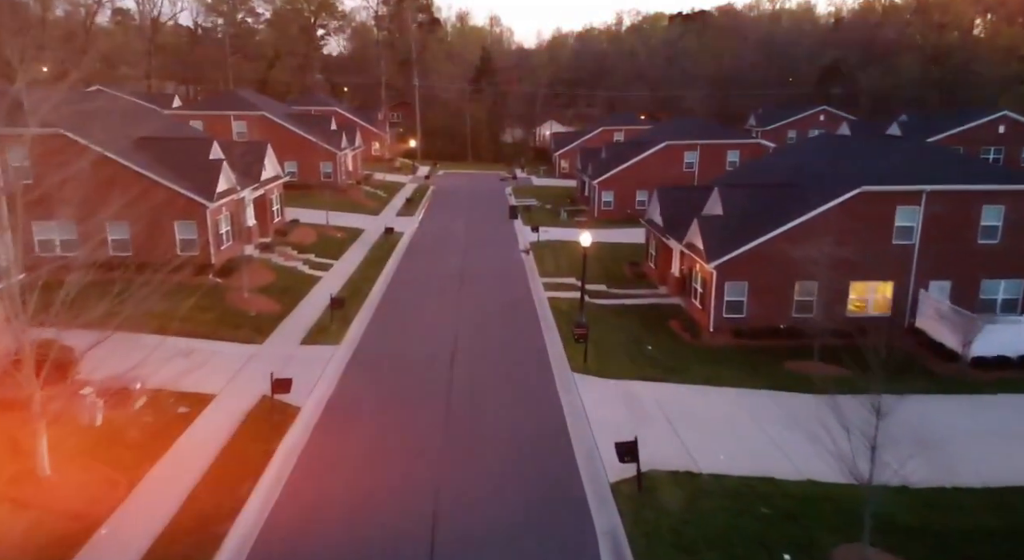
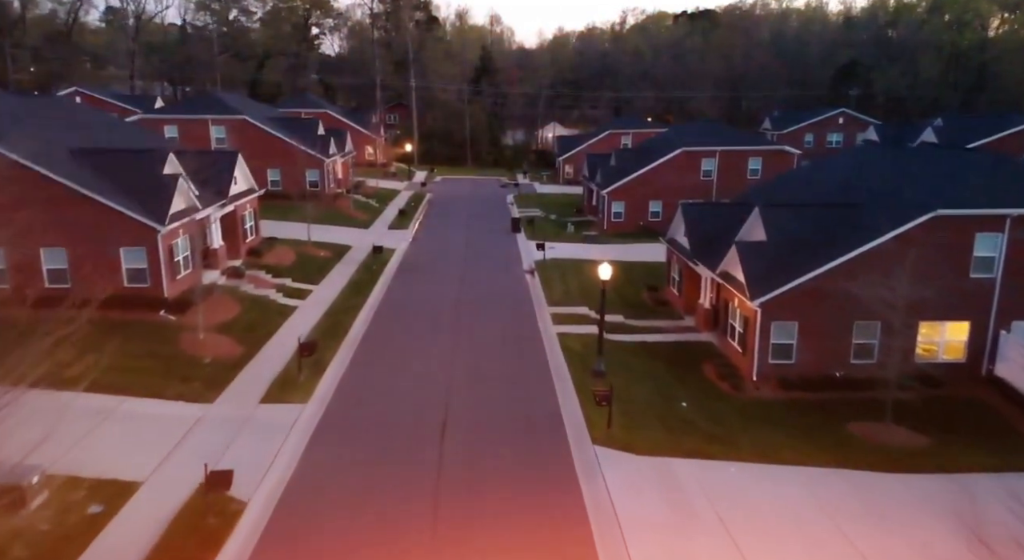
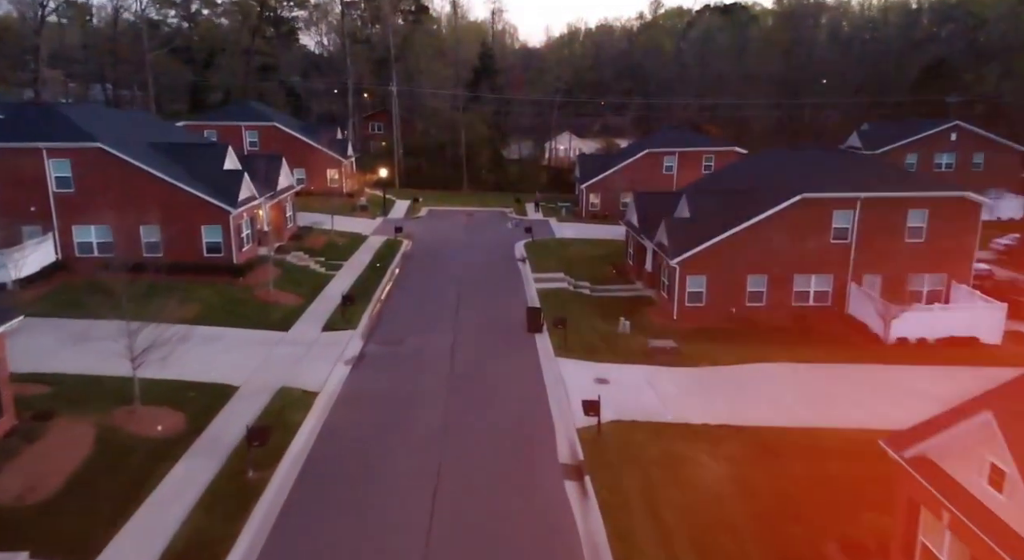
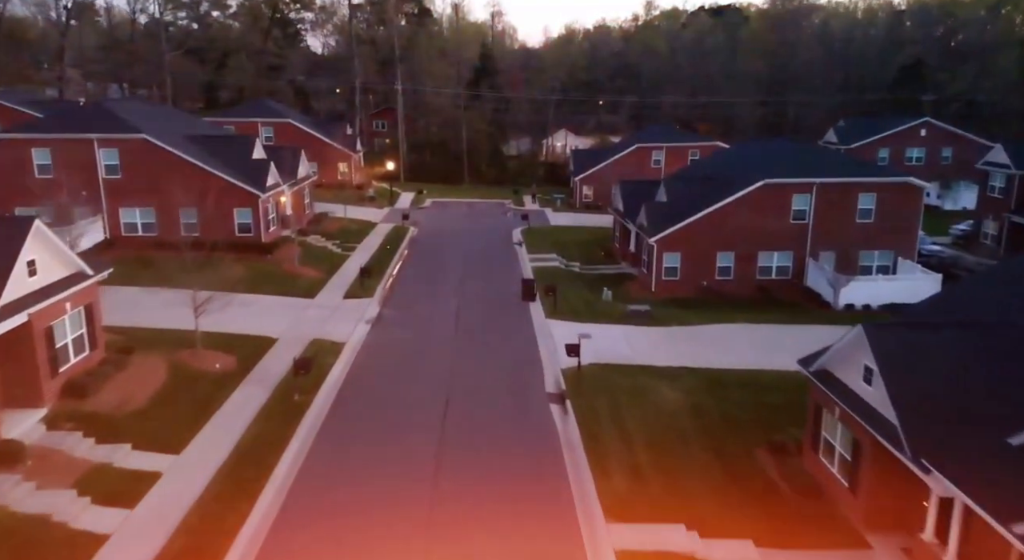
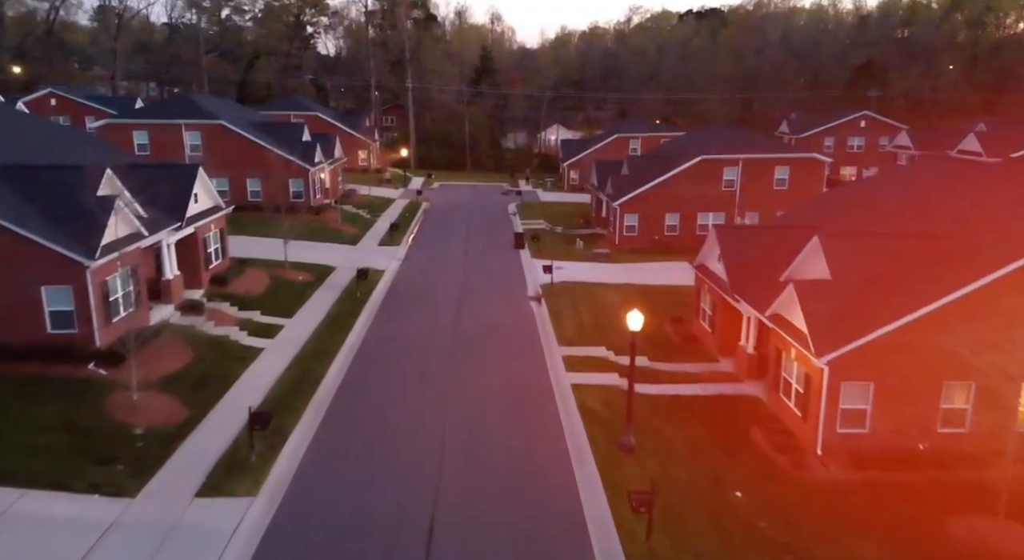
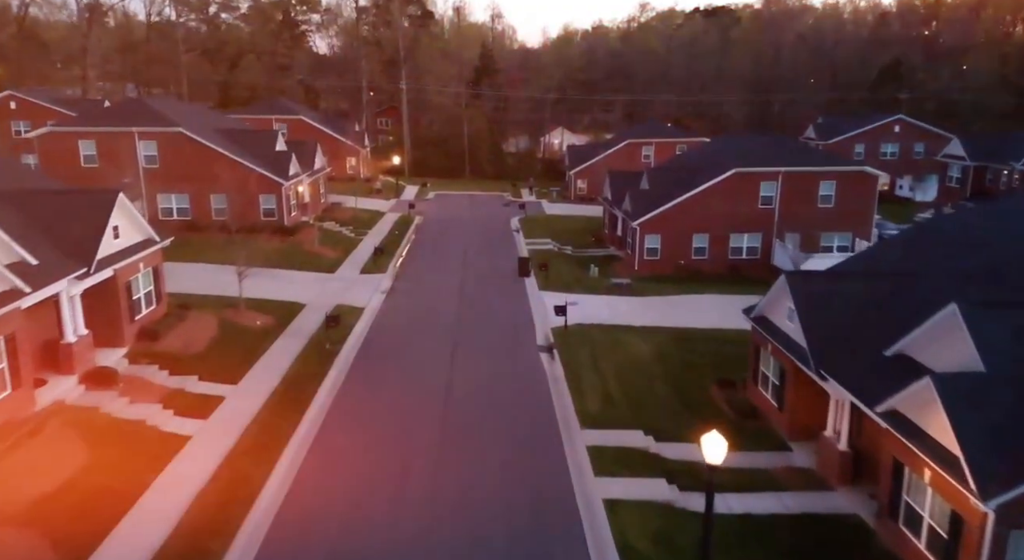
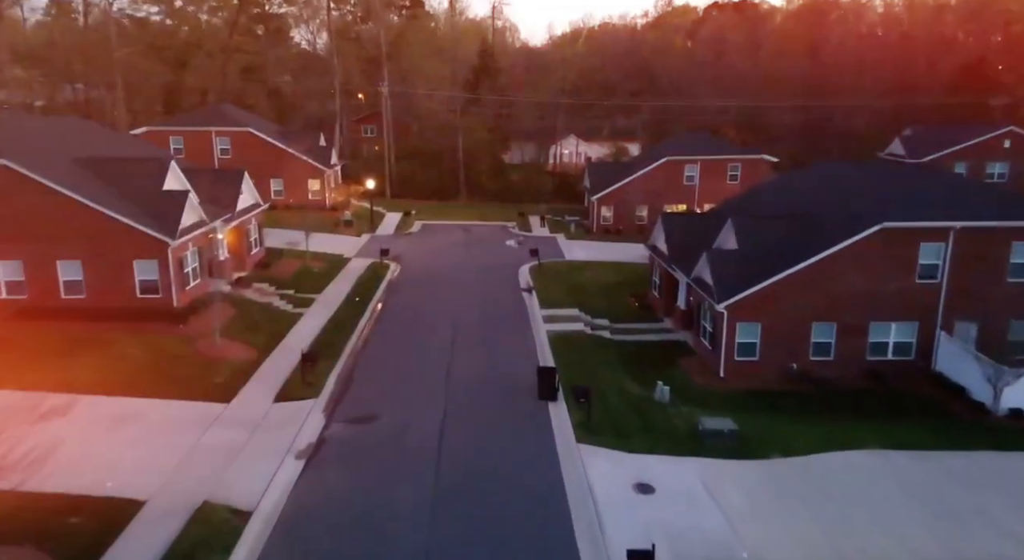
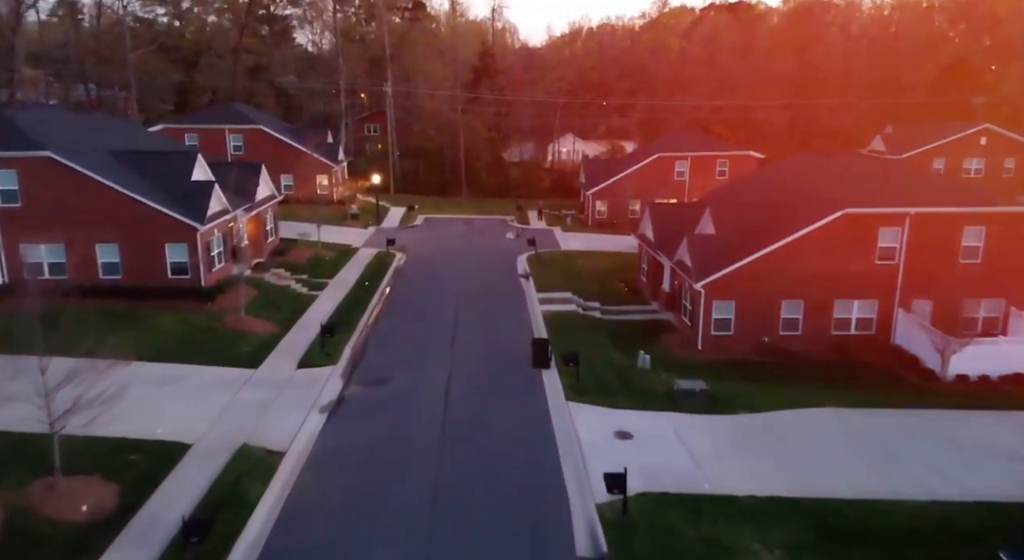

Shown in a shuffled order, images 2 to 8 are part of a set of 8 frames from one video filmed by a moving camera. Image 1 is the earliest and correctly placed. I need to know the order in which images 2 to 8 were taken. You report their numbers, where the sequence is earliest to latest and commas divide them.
2, 5, 6, 4, 3, 8, 7
